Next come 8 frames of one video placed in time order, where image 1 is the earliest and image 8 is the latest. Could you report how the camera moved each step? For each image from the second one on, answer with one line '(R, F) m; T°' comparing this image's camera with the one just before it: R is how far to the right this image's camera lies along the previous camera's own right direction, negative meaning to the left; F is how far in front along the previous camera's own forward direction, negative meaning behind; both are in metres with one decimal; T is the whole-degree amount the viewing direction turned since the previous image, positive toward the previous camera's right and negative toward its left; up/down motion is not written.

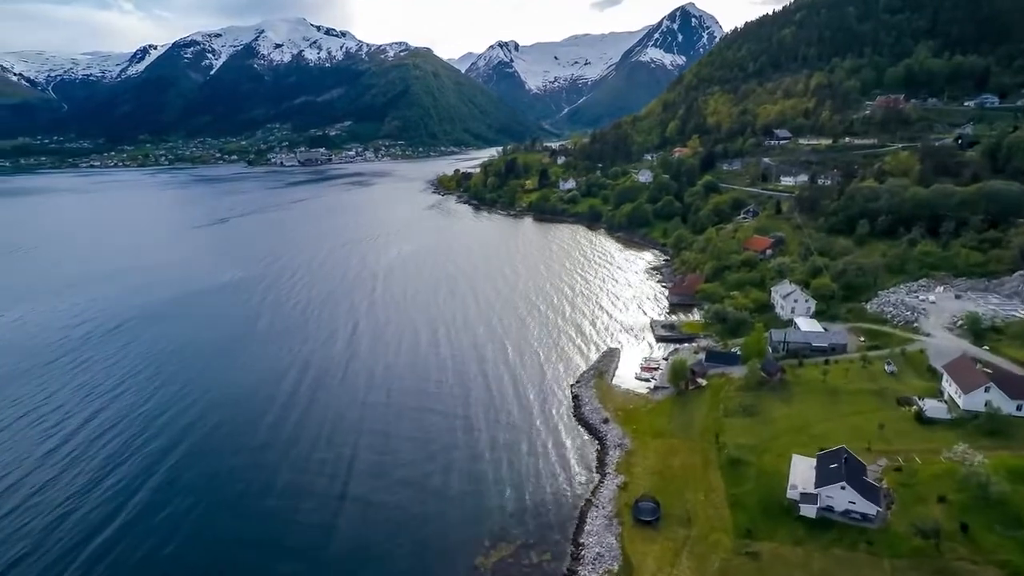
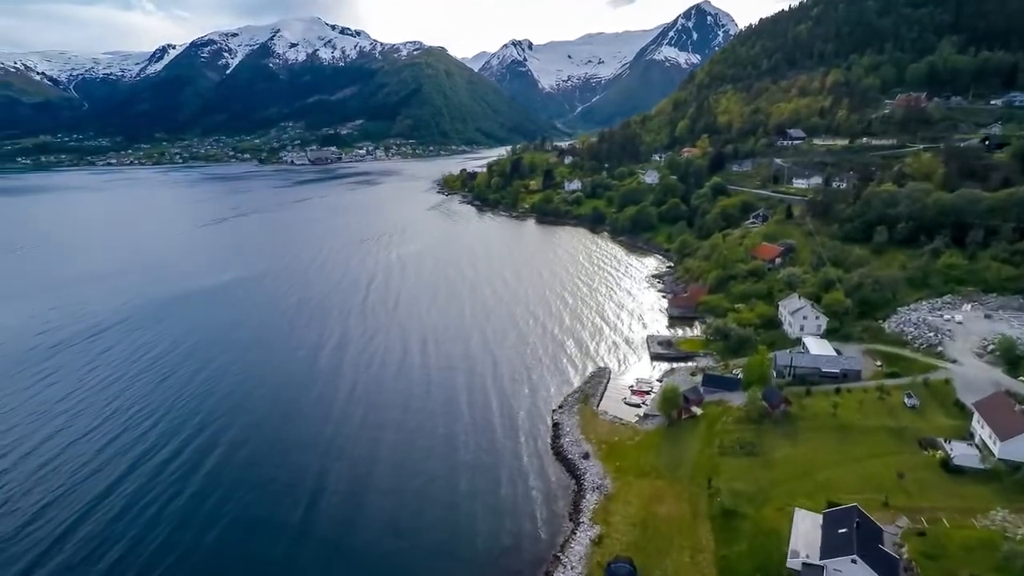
(+1.9, +3.4) m; -1°
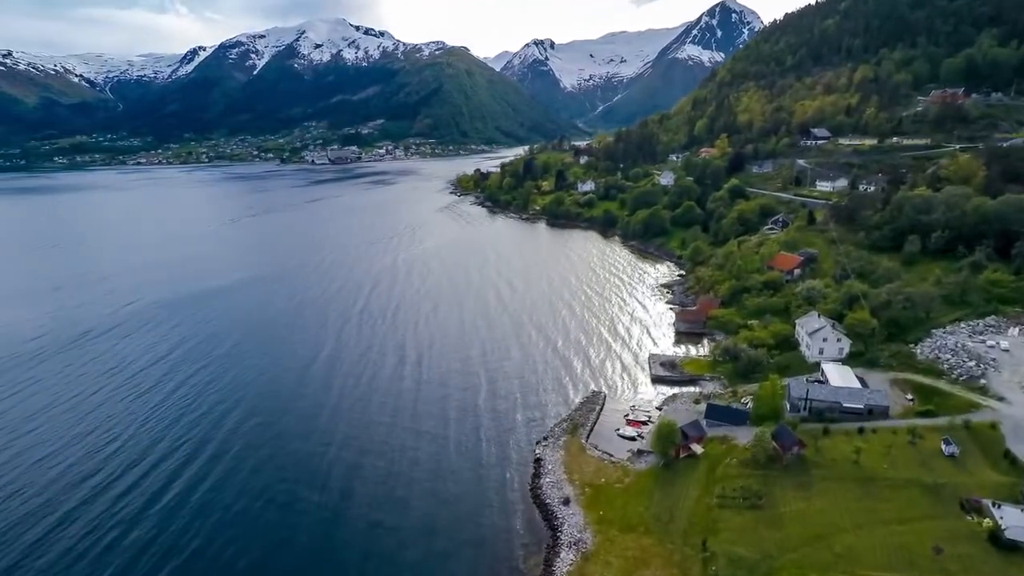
(+2.0, +3.5) m; -2°
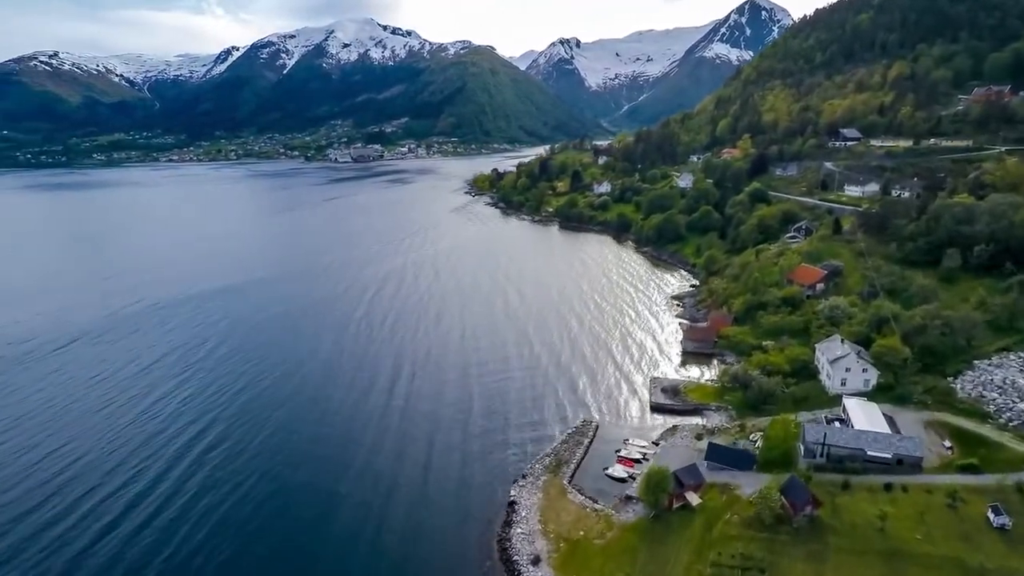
(+2.0, +3.4) m; -2°
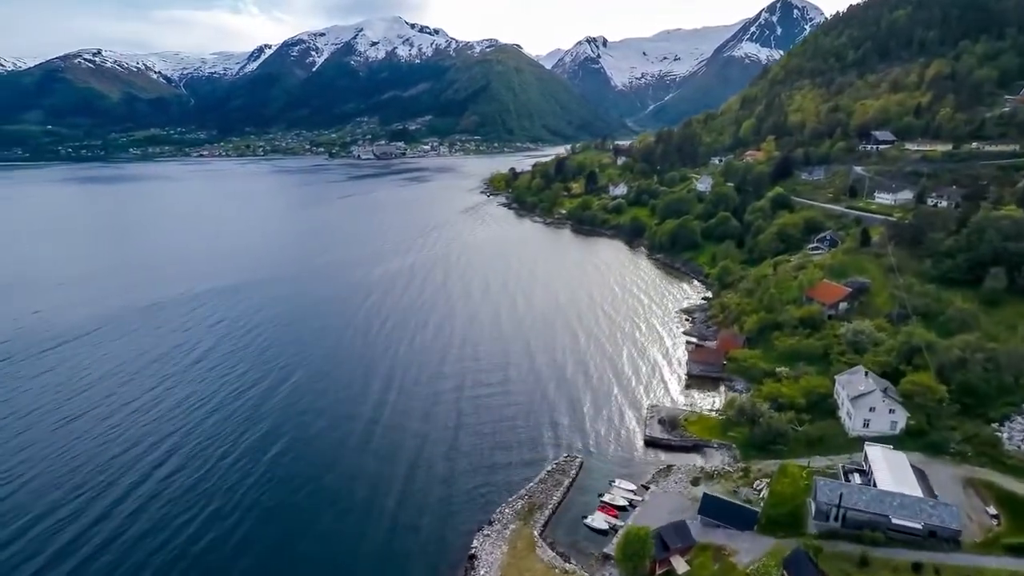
(+2.0, +3.3) m; -2°
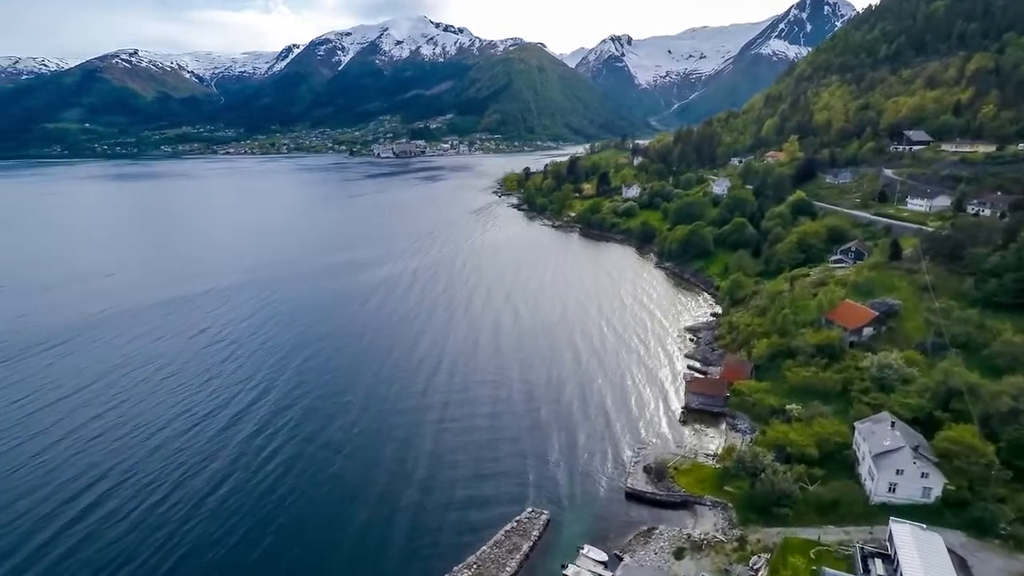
(+2.4, +4.1) m; -2°
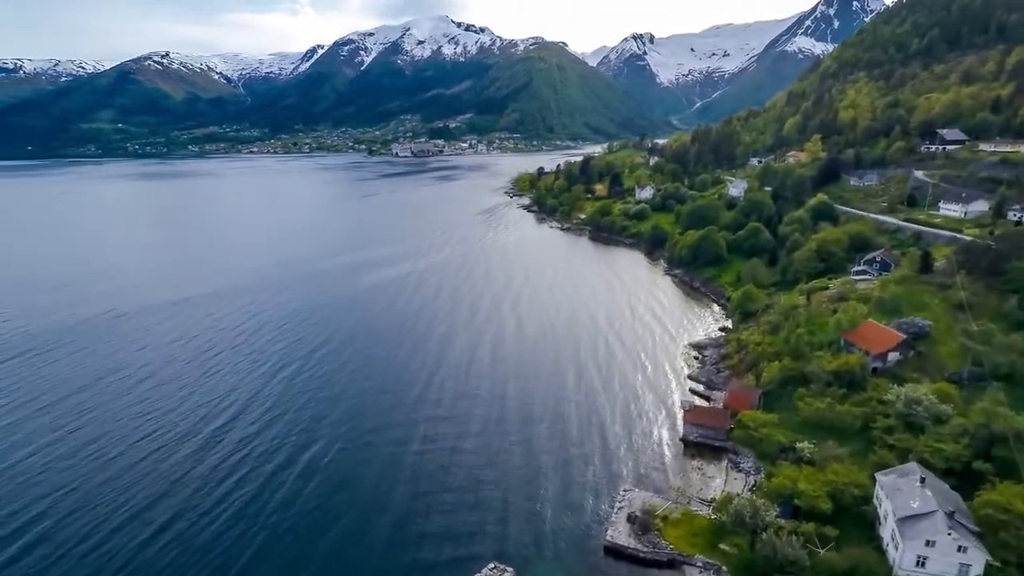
(+1.9, +3.2) m; -2°
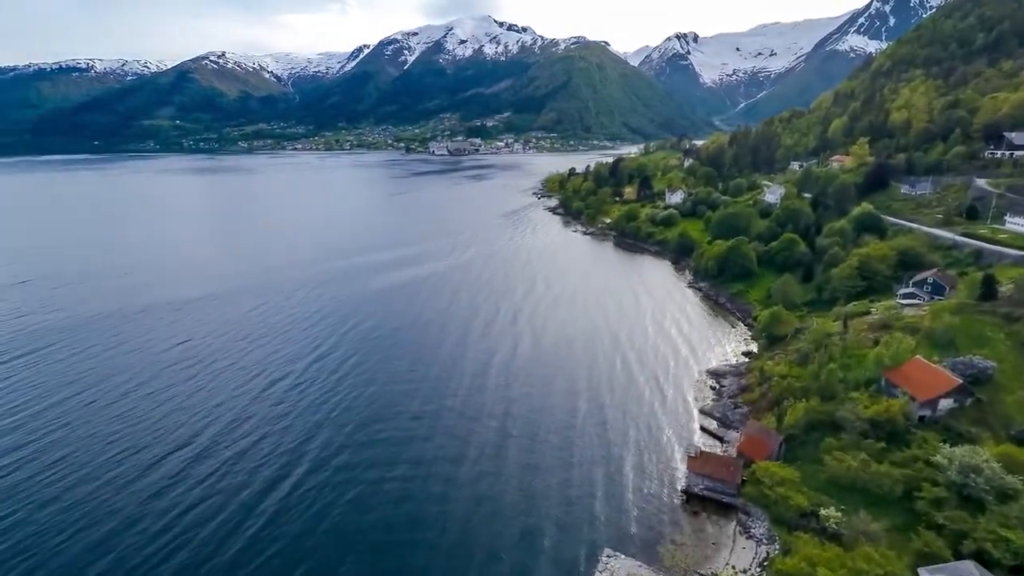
(+2.2, +3.6) m; -3°
